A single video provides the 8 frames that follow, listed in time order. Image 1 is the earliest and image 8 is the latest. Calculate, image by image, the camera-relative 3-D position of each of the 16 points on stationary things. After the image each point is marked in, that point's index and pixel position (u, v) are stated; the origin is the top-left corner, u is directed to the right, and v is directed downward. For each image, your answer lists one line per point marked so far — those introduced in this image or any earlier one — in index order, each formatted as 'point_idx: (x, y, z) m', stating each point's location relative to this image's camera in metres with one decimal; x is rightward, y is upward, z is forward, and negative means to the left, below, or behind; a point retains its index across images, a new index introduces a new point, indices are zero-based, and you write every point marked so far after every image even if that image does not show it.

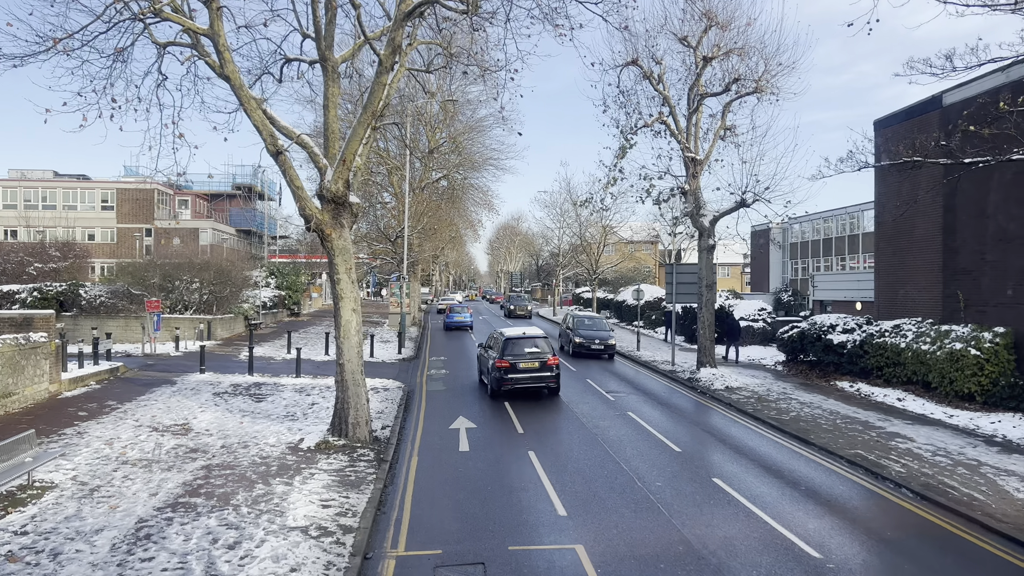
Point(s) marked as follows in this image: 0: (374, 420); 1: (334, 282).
0: (-2.7, -2.7, +13.6) m
1: (-3.2, +0.1, +12.2) m
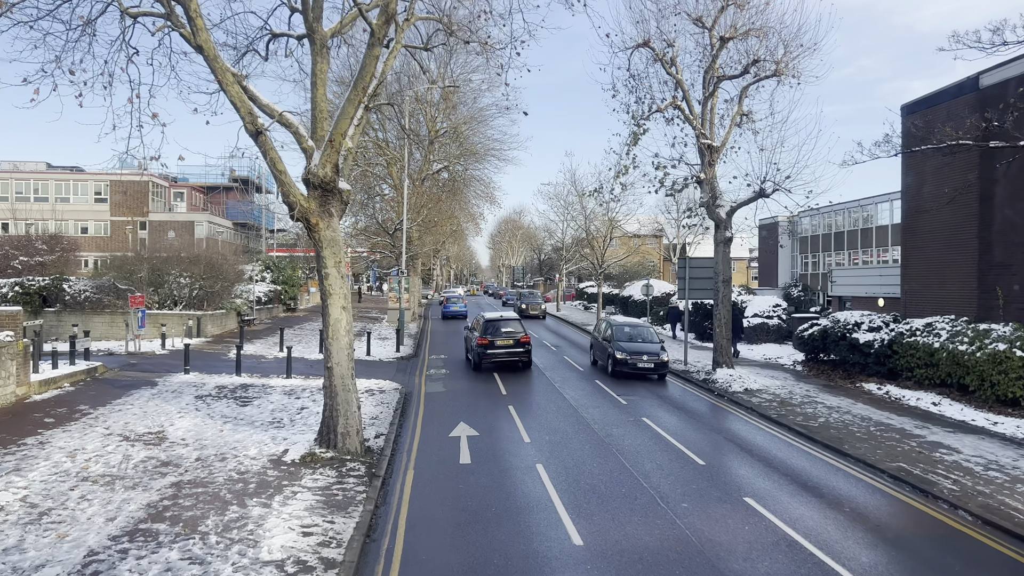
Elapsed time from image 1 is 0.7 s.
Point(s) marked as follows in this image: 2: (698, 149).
0: (-2.6, -2.6, +12.5) m
1: (-3.1, +0.2, +11.1) m
2: (+5.2, +3.9, +19.0) m
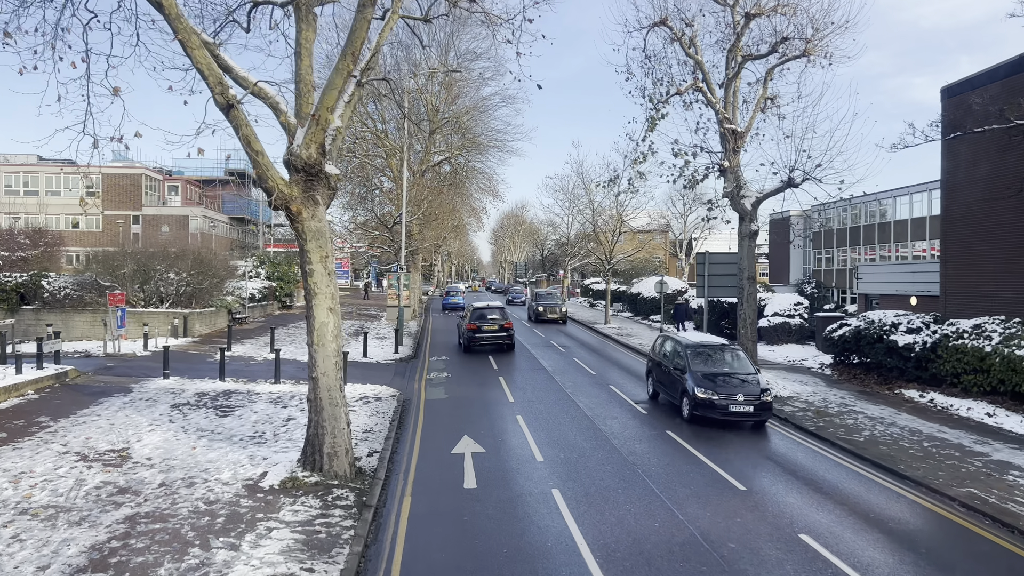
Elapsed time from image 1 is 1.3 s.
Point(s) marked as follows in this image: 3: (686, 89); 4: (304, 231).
0: (-2.5, -2.5, +11.1) m
1: (-2.9, +0.2, +9.7) m
2: (+5.4, +3.9, +17.5) m
3: (+4.6, +5.2, +18.0) m
4: (-2.9, +0.8, +9.6) m
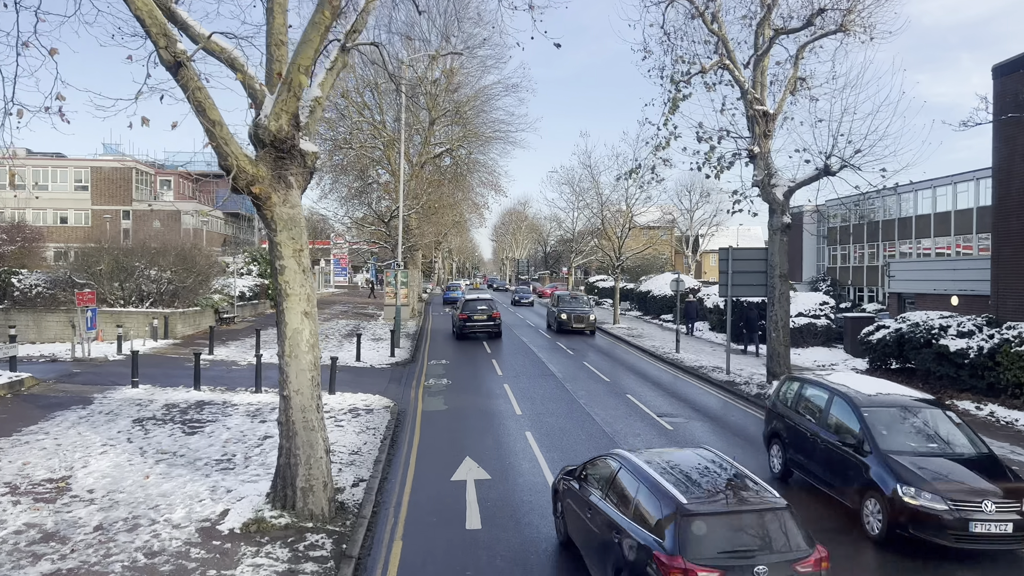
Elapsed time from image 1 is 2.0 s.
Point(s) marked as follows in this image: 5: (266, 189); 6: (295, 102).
0: (-2.3, -2.5, +9.5) m
1: (-2.8, +0.2, +8.0) m
2: (+5.5, +4.0, +15.9) m
3: (+4.7, +5.3, +16.4) m
4: (-2.8, +0.8, +7.9) m
5: (-2.8, +1.1, +7.8) m
6: (-2.5, +2.1, +7.9) m
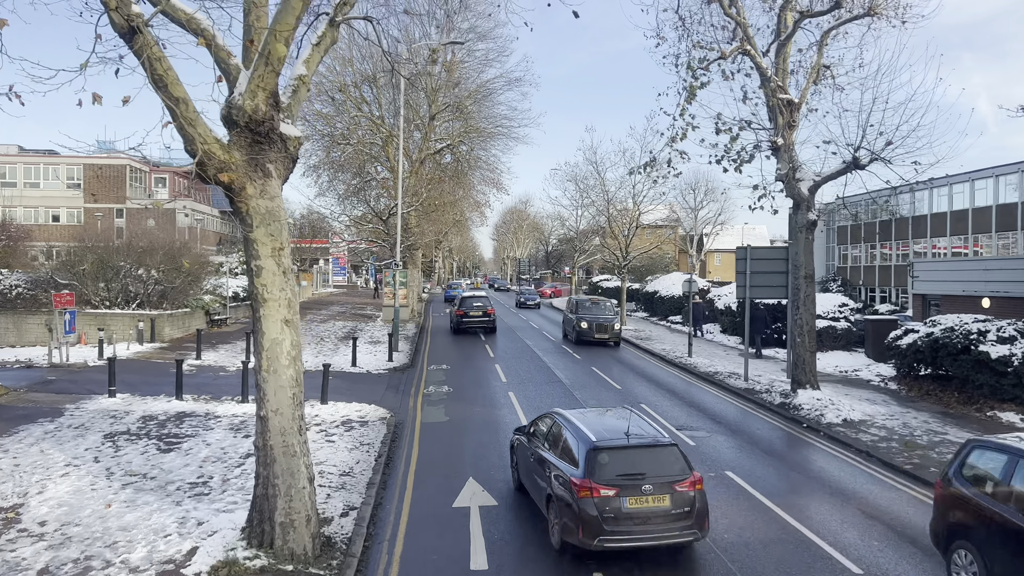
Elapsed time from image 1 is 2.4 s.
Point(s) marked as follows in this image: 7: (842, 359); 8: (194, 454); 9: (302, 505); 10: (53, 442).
0: (-2.2, -2.6, +8.5) m
1: (-2.7, +0.2, +7.0) m
2: (+5.6, +3.9, +14.8) m
3: (+4.9, +5.2, +15.3) m
4: (-2.7, +0.8, +6.9) m
5: (-2.7, +1.1, +6.8) m
6: (-2.4, +2.1, +6.8) m
7: (+9.4, -2.0, +19.4) m
8: (-4.7, -2.5, +10.1) m
9: (-2.1, -2.2, +6.8) m
10: (-7.0, -2.3, +10.4) m
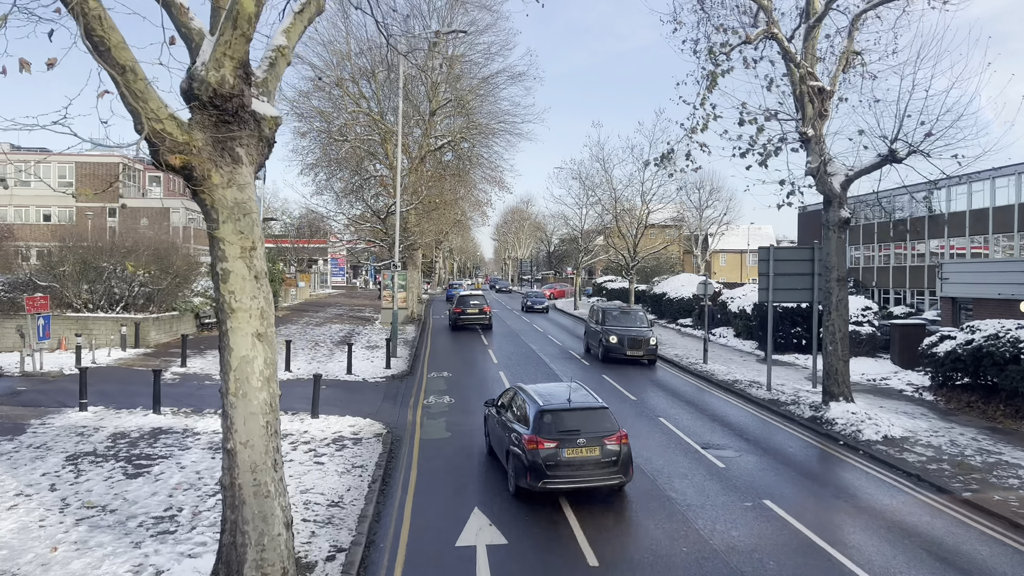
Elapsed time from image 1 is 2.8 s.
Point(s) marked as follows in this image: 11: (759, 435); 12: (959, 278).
0: (-2.1, -2.6, +7.3) m
1: (-2.5, +0.1, +5.9) m
2: (+5.8, +3.9, +13.7) m
3: (+5.0, +5.2, +14.2) m
4: (-2.5, +0.7, +5.8) m
5: (-2.6, +1.0, +5.7) m
6: (-2.3, +2.0, +5.7) m
7: (+9.5, -2.1, +18.2) m
8: (-4.6, -2.5, +9.0) m
9: (-2.0, -2.2, +5.7) m
10: (-6.8, -2.4, +9.3) m
11: (+4.6, -2.7, +12.7) m
12: (+12.4, +0.3, +18.9) m
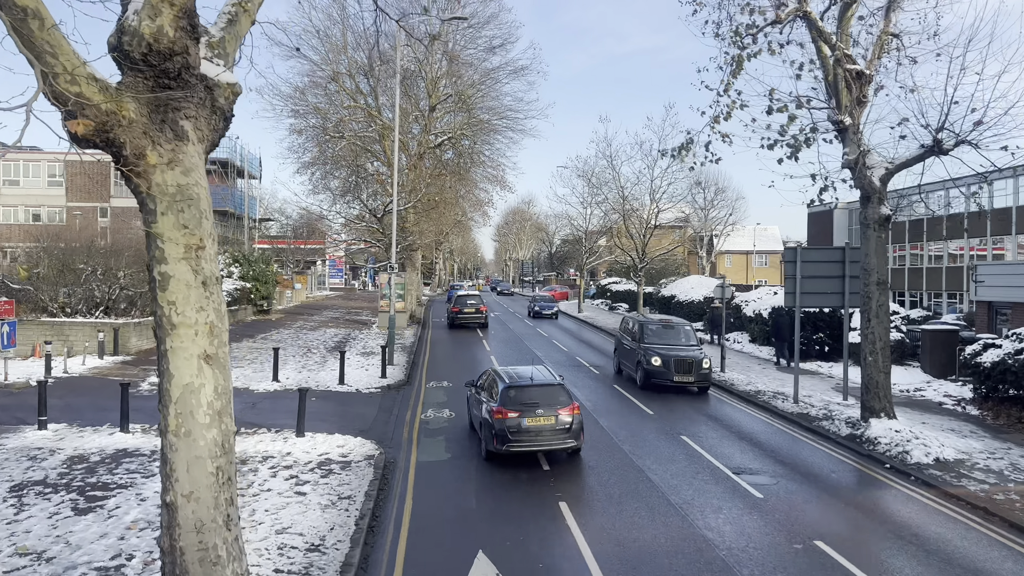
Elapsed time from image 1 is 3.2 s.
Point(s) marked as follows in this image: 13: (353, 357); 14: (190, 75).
0: (-2.0, -2.7, +6.1) m
1: (-2.4, 0.0, +4.7) m
2: (+5.9, +3.8, +12.5) m
3: (+5.1, +5.1, +13.0) m
4: (-2.4, +0.6, +4.6) m
5: (-2.5, +1.0, +4.5) m
6: (-2.1, +2.0, +4.5) m
7: (+9.6, -2.2, +17.0) m
8: (-4.5, -2.6, +7.8) m
9: (-1.9, -2.3, +4.5) m
10: (-6.7, -2.5, +8.0) m
11: (+4.7, -2.8, +11.5) m
12: (+12.5, +0.2, +17.7) m
13: (-4.5, -1.9, +19.2) m
14: (-2.2, +1.5, +4.7) m
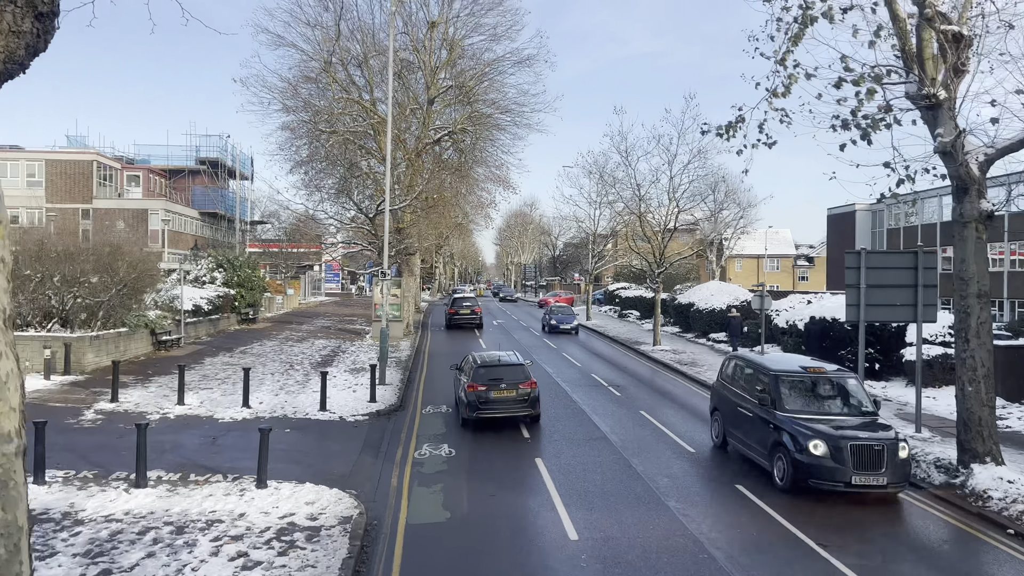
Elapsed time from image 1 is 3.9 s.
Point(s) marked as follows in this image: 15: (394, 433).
0: (-1.8, -2.9, +3.8) m
1: (-2.2, -0.1, +2.4) m
2: (+6.1, +3.6, +10.2) m
3: (+5.3, +4.9, +10.7) m
4: (-2.2, +0.5, +2.3) m
5: (-2.3, +0.8, +2.2) m
6: (-2.0, +1.8, +2.2) m
7: (+9.8, -2.4, +14.7) m
8: (-4.3, -2.7, +5.5) m
9: (-1.7, -2.4, +2.2) m
10: (-6.5, -2.6, +5.8) m
11: (+4.9, -3.0, +9.2) m
12: (+12.7, 0.0, +15.4) m
13: (-4.3, -2.1, +16.9) m
14: (-2.0, +1.3, +2.4) m
15: (-2.2, -2.7, +12.8) m
